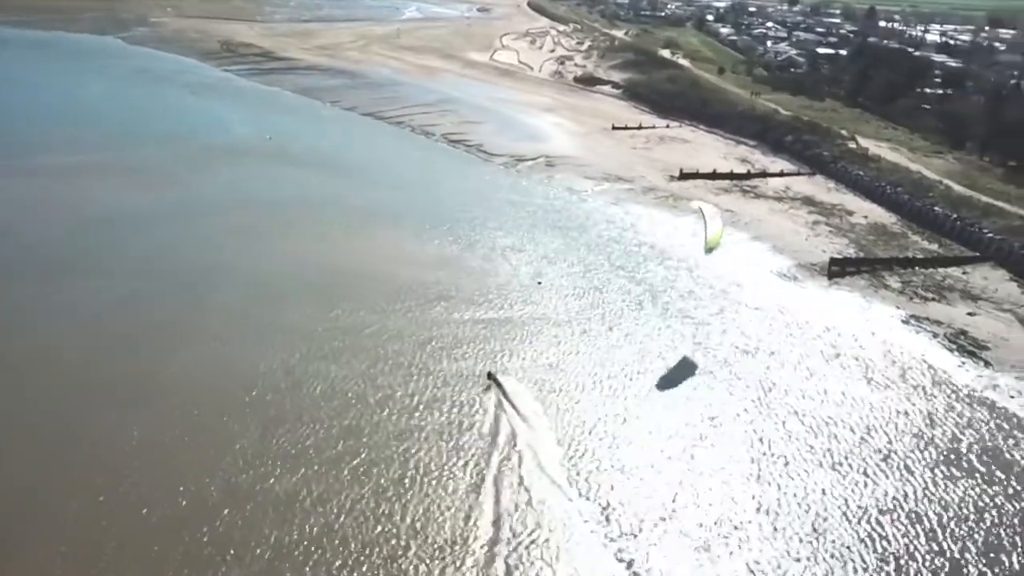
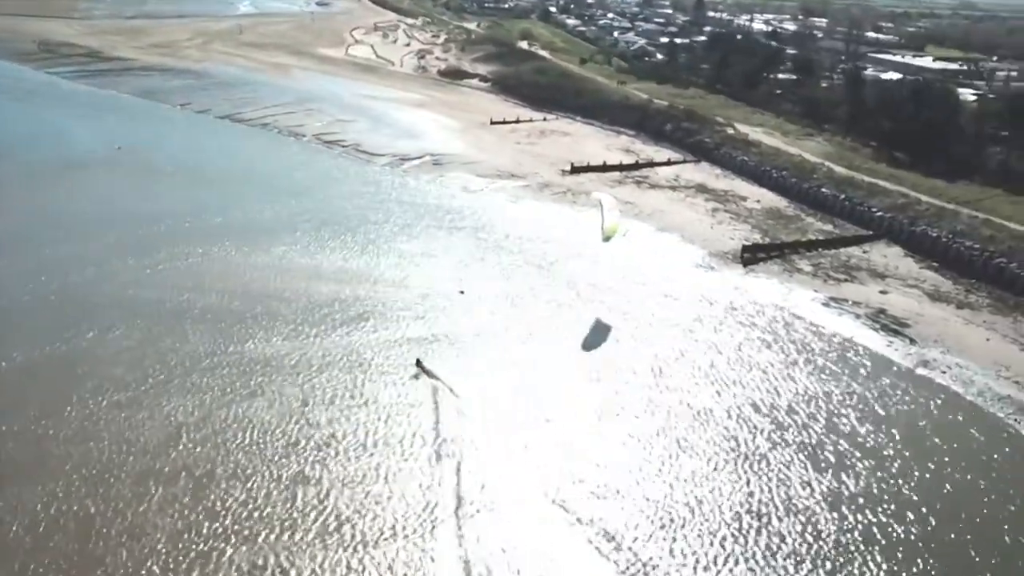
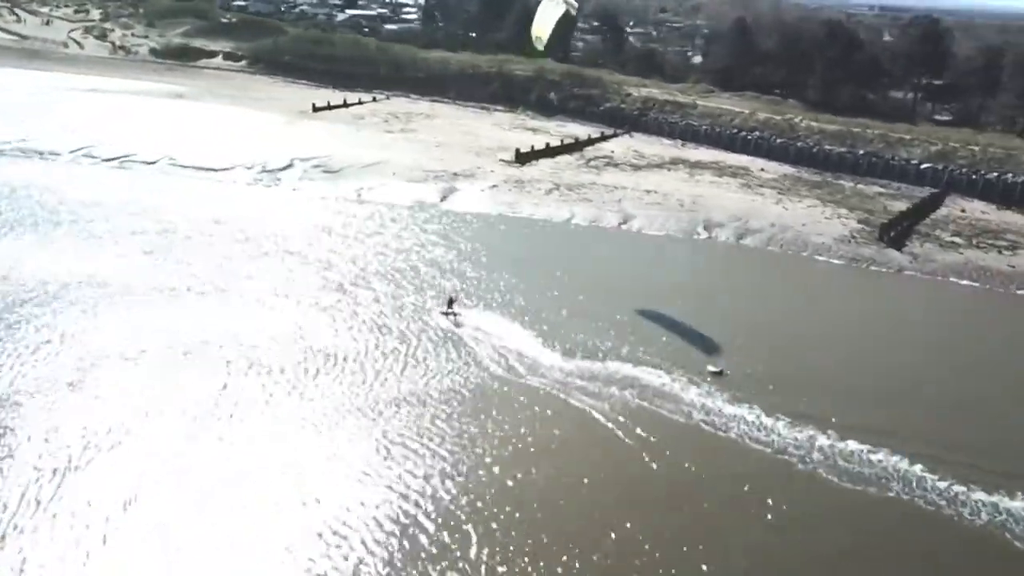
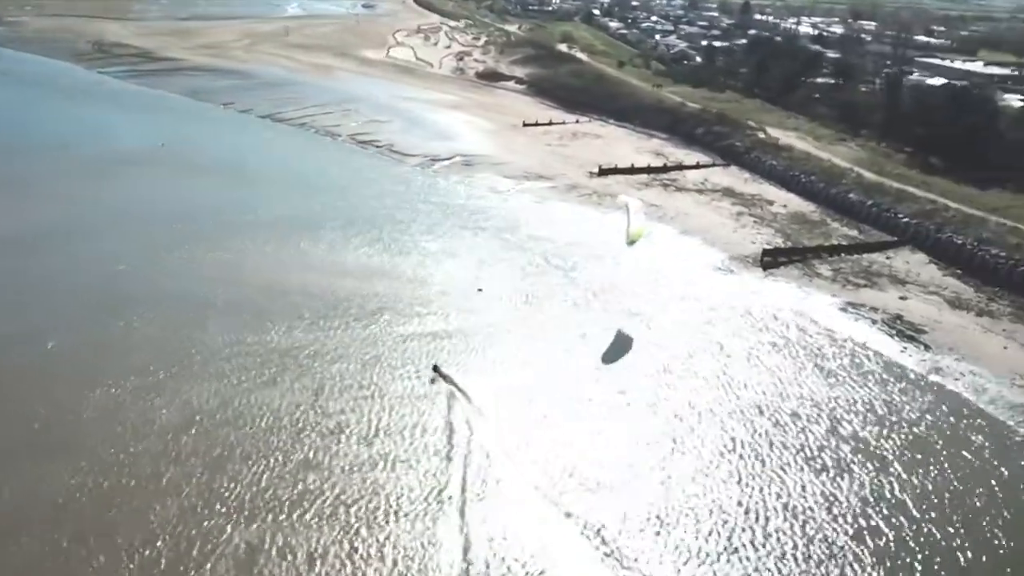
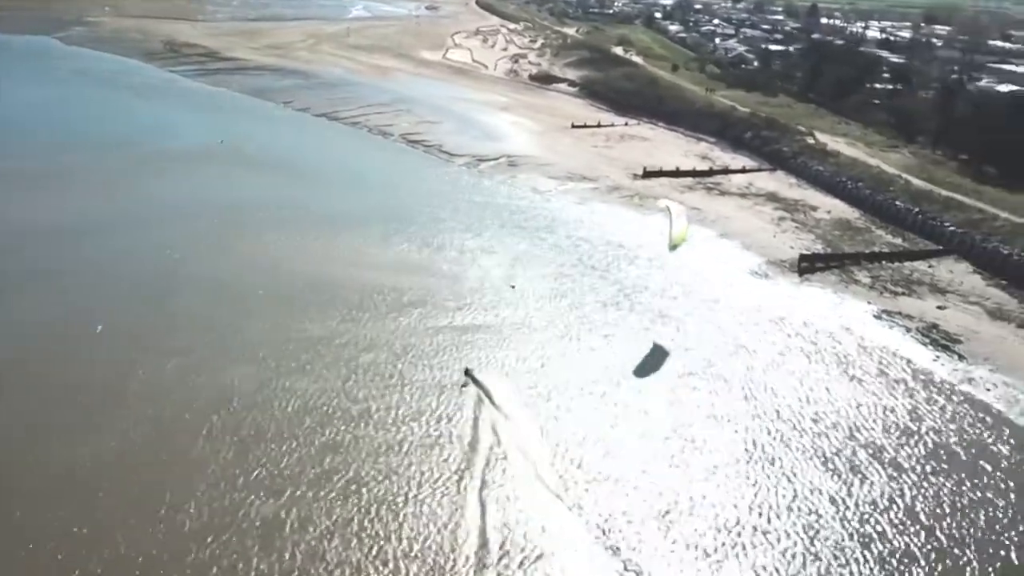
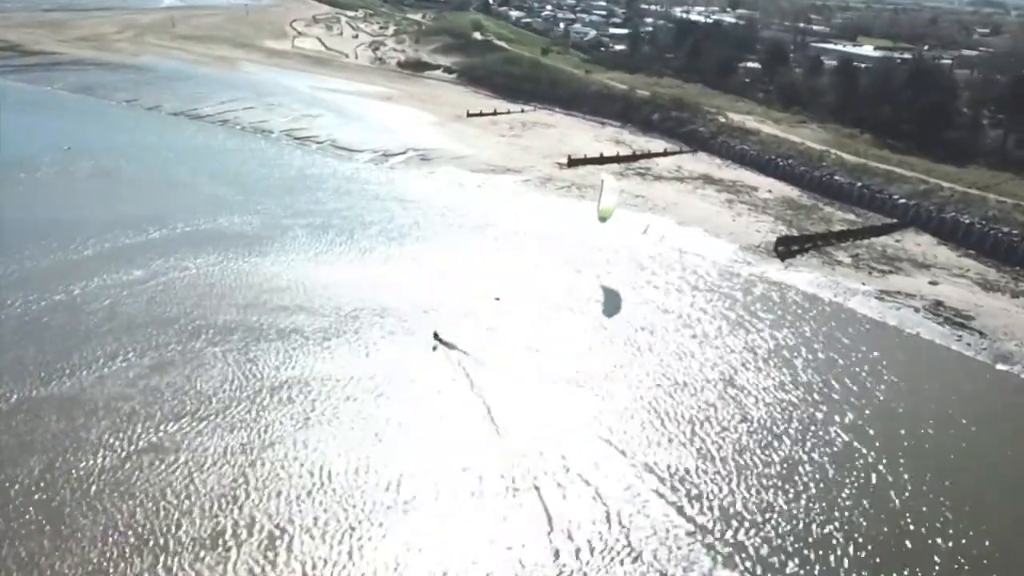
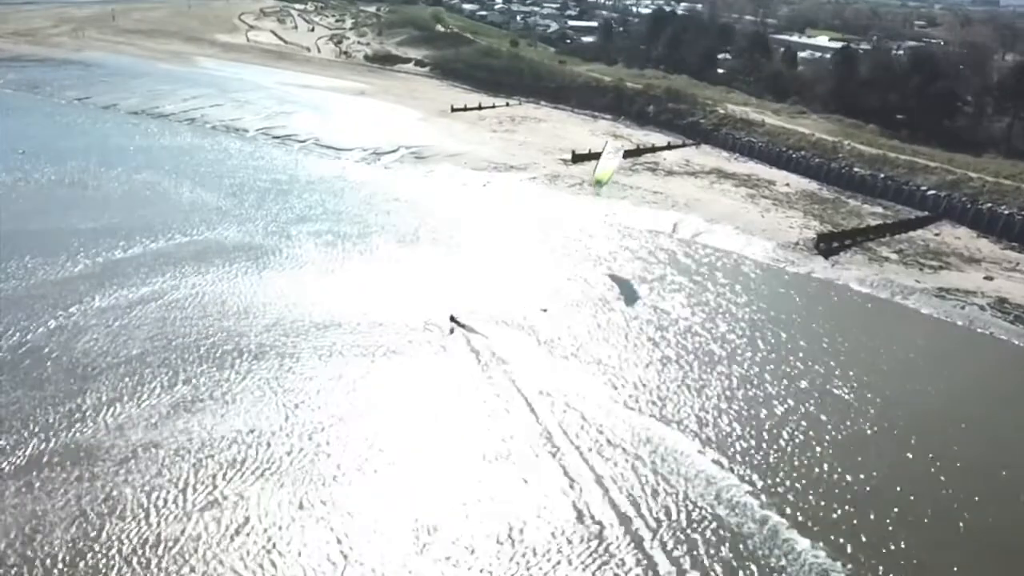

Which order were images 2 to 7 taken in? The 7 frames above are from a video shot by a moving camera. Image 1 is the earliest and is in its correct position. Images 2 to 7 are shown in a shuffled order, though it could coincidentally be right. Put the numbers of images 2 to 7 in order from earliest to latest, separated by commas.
5, 4, 2, 6, 7, 3
